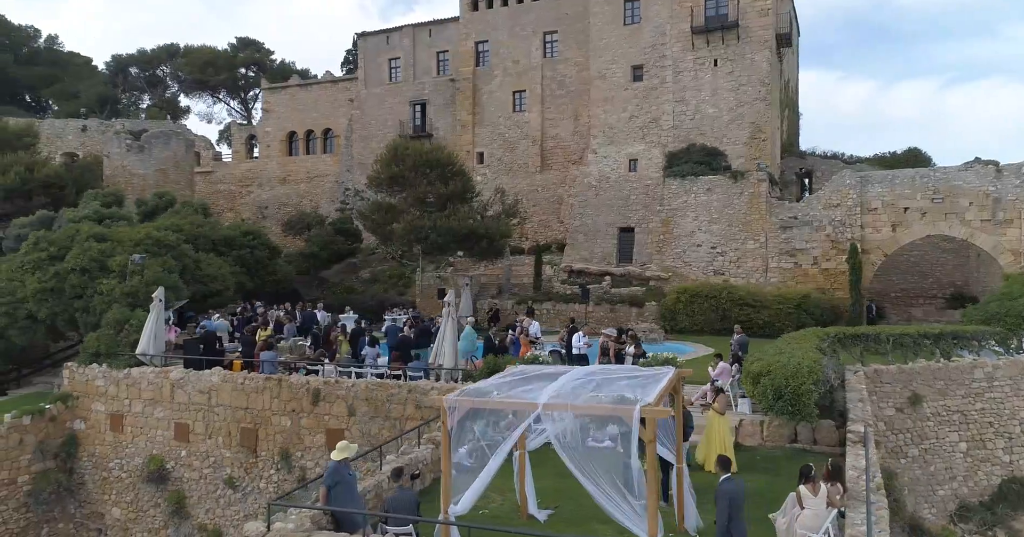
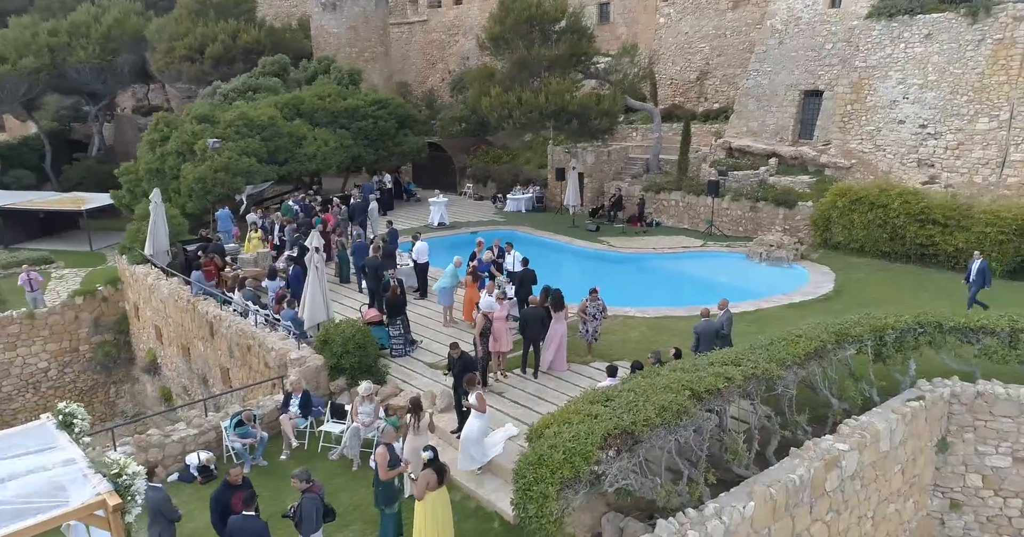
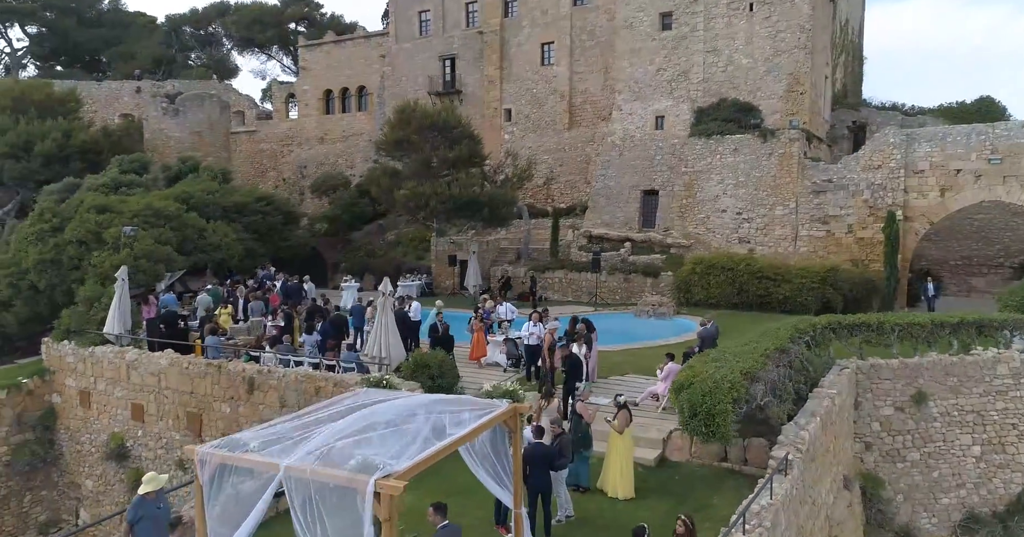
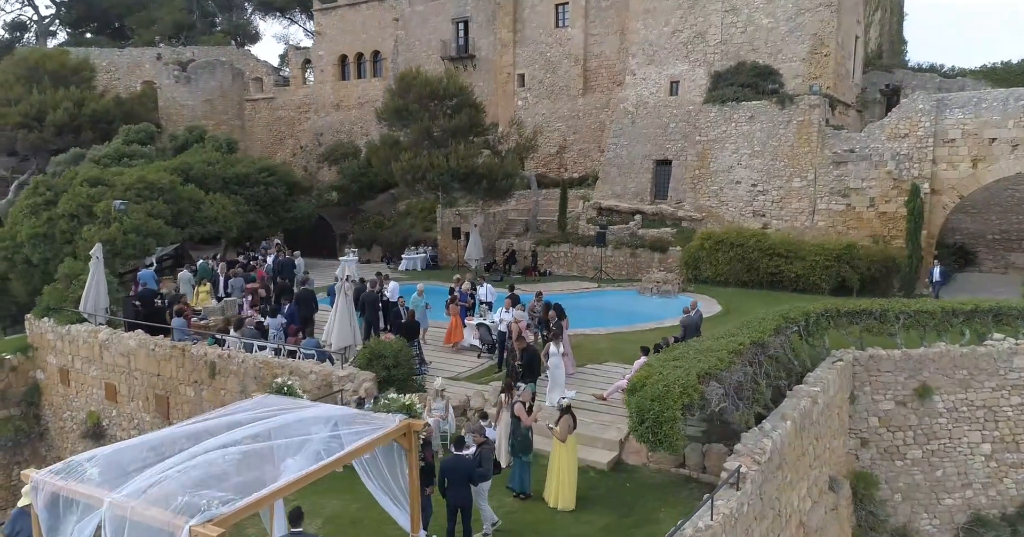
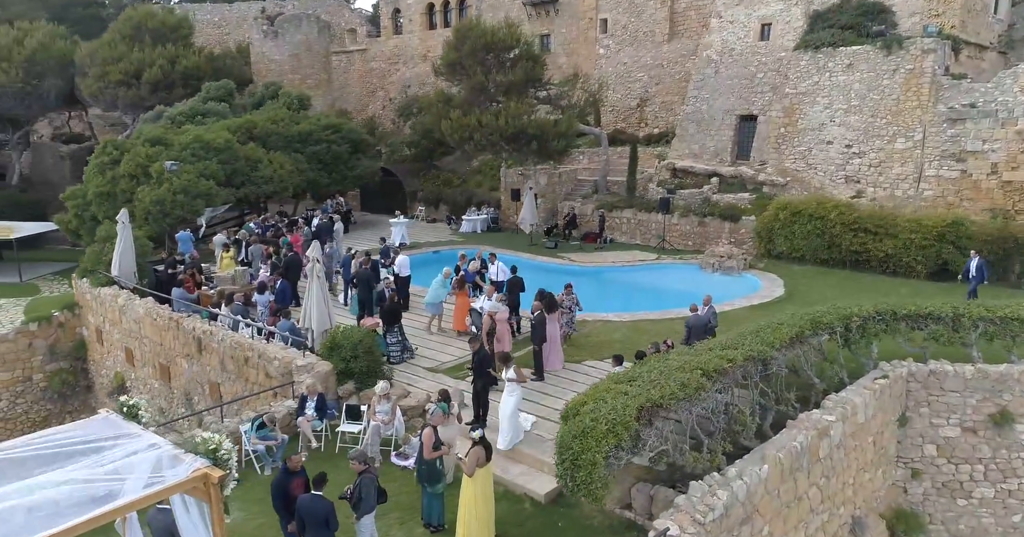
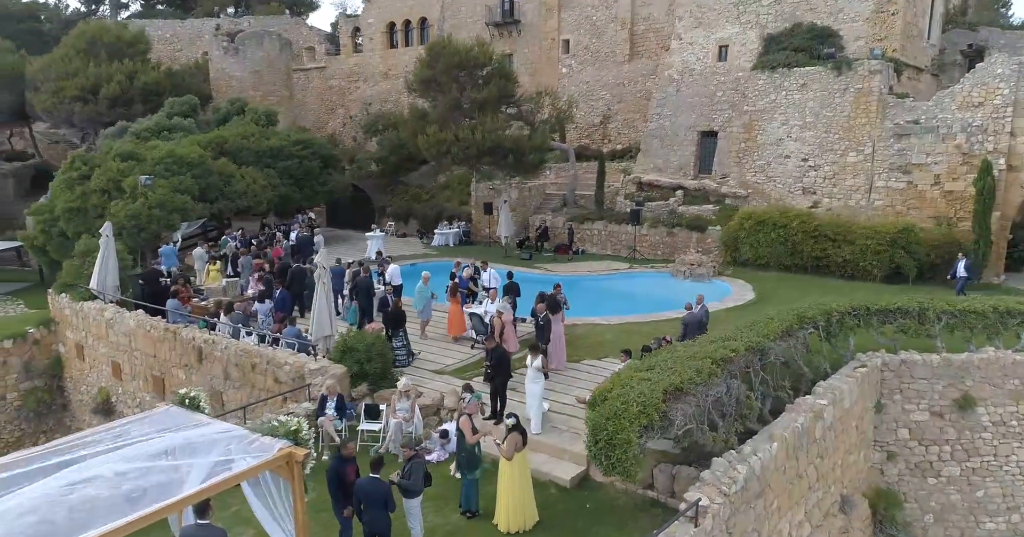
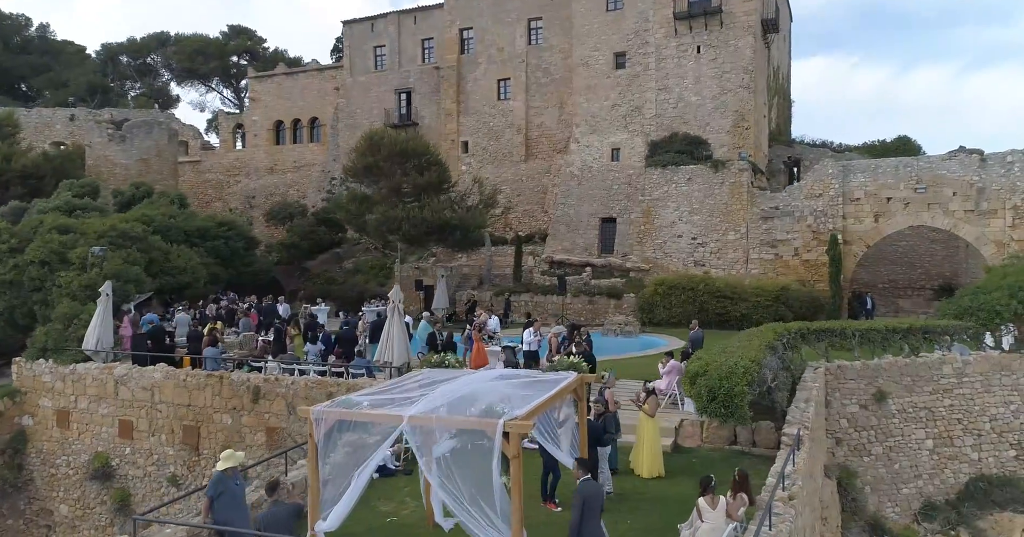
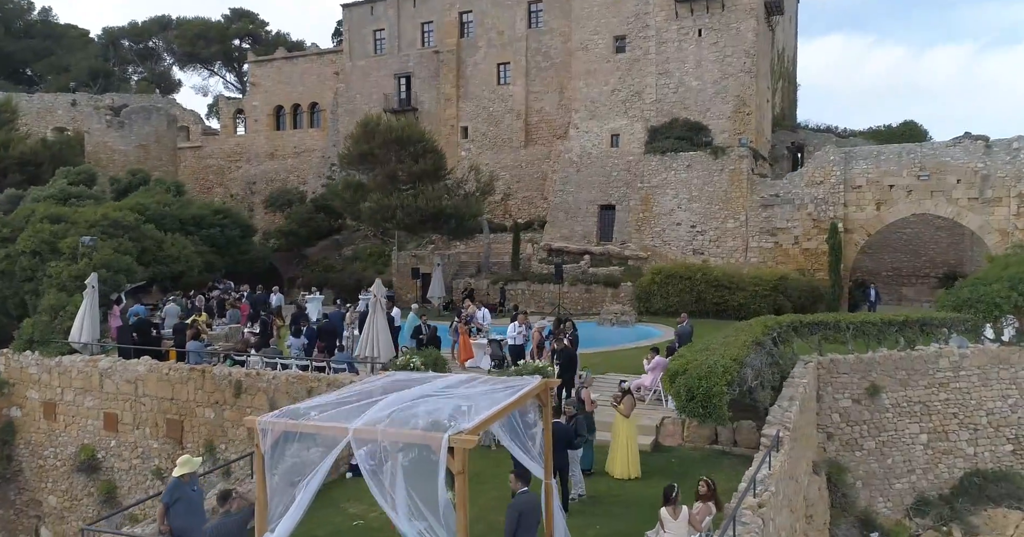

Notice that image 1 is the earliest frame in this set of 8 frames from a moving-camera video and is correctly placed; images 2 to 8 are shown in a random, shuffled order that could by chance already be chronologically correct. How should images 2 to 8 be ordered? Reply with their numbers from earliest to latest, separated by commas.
7, 8, 3, 4, 6, 5, 2
